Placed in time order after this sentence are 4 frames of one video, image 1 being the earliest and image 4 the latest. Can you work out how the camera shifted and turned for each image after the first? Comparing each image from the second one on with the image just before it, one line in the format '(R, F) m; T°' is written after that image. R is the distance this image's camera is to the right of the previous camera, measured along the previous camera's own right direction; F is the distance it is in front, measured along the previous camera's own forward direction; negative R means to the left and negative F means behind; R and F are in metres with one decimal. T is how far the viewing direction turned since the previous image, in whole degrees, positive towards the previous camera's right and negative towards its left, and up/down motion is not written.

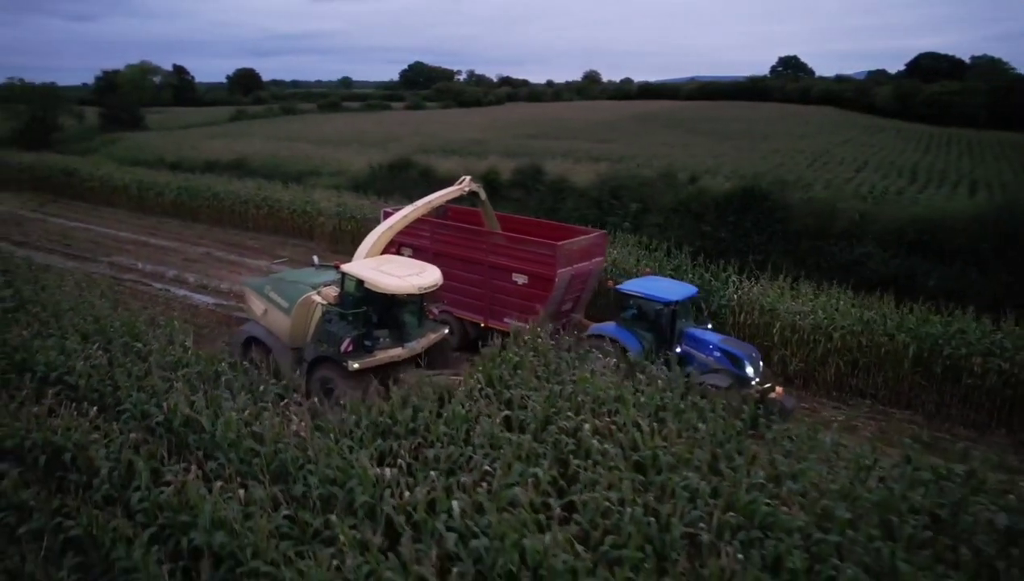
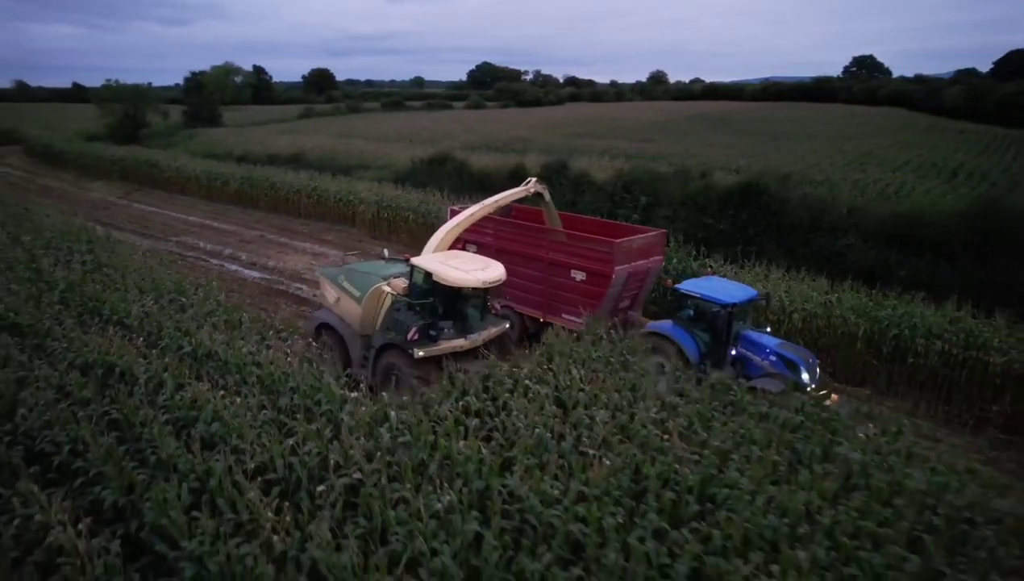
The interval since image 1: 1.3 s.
(+1.3, -1.2) m; -6°
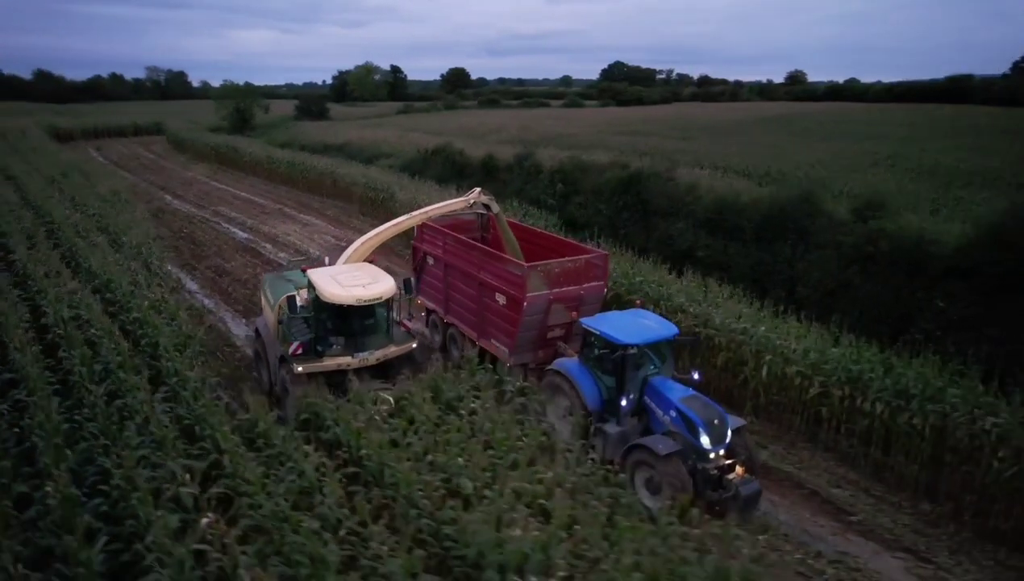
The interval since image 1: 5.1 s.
(+6.0, -1.8) m; -13°
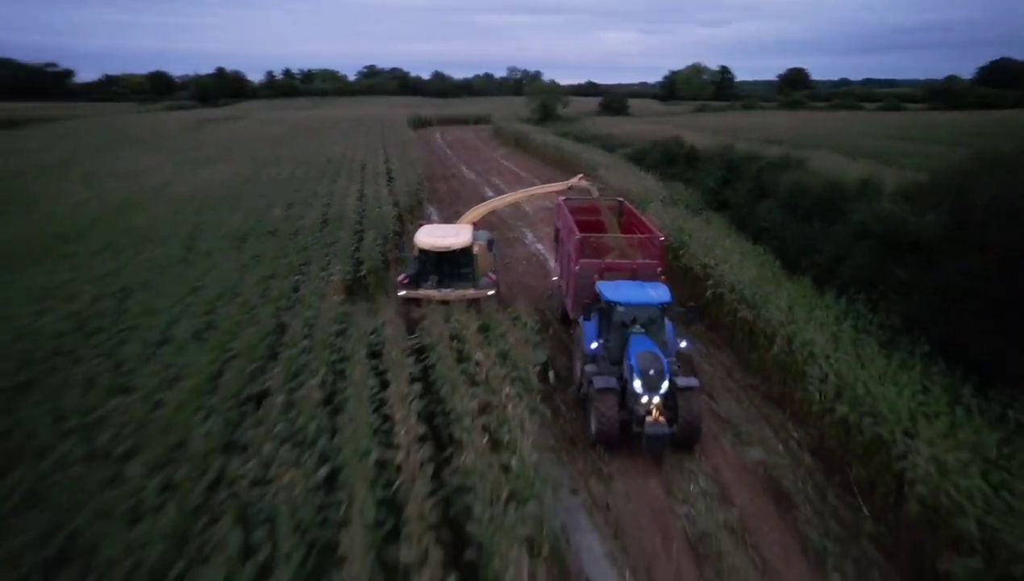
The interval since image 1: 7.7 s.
(+5.7, -3.7) m; -27°
